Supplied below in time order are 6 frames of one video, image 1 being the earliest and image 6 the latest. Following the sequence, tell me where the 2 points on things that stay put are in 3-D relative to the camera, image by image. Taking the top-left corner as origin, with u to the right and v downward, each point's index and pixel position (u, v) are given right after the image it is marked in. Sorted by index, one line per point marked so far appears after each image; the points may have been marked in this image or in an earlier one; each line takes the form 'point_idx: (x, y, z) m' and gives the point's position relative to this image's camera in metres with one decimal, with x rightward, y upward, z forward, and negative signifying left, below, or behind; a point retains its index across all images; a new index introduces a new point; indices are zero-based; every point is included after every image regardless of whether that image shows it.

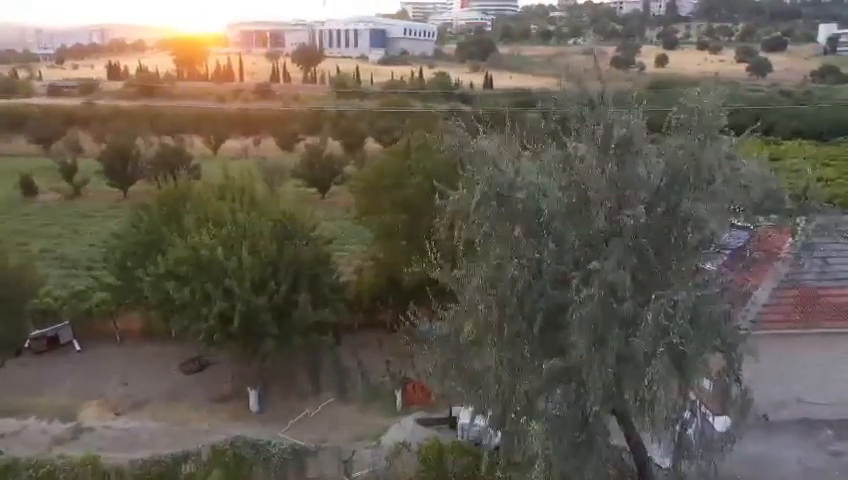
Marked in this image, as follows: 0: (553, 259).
0: (+1.6, -0.2, +9.3) m
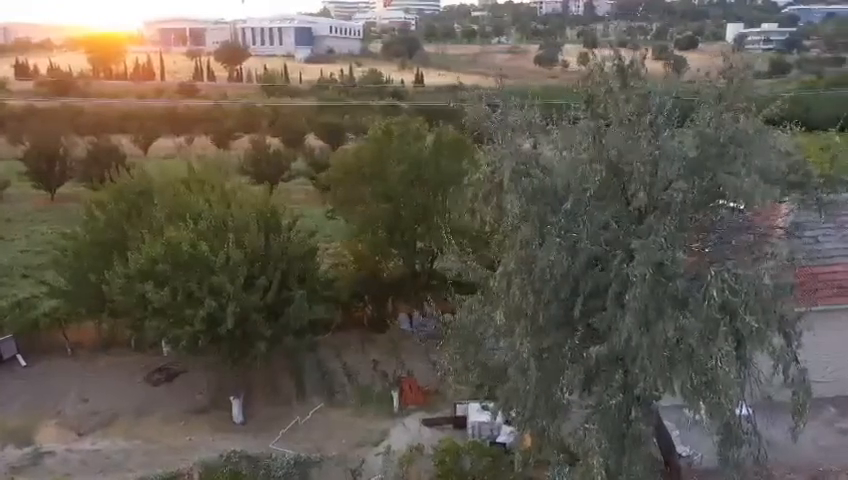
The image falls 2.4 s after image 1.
0: (+1.9, 0.0, +8.7) m
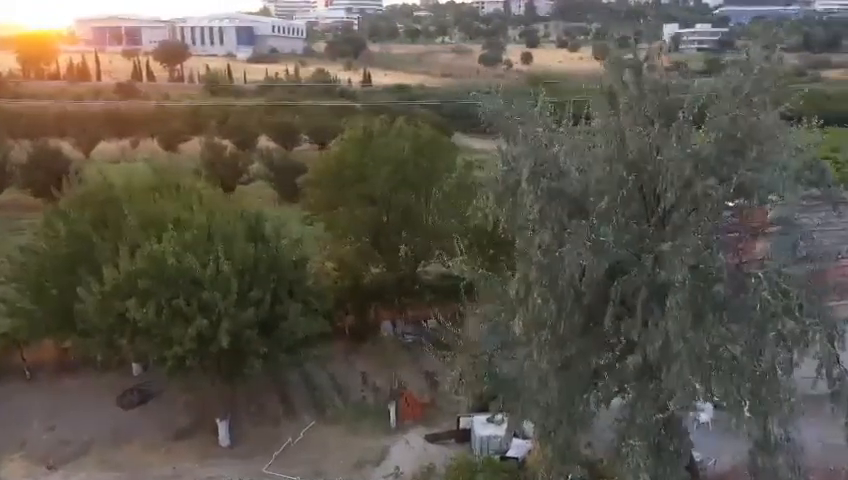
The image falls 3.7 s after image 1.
0: (+2.1, 0.0, +8.2) m
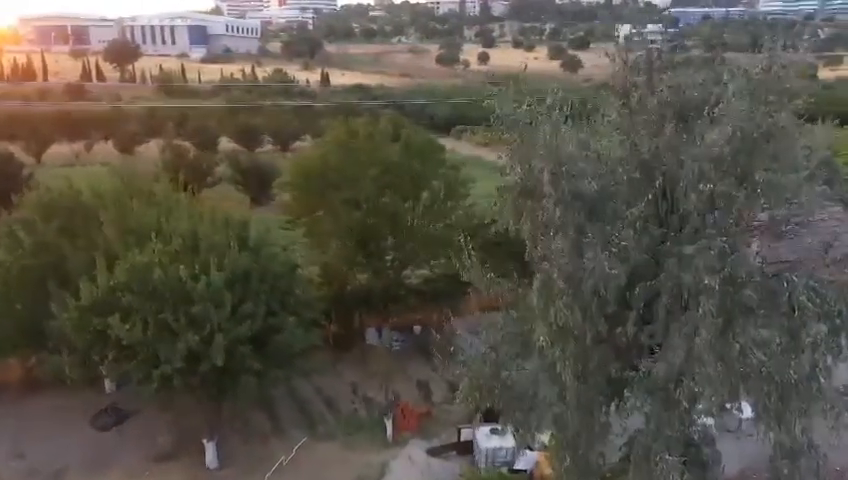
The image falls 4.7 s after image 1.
0: (+2.2, -0.1, +7.9) m
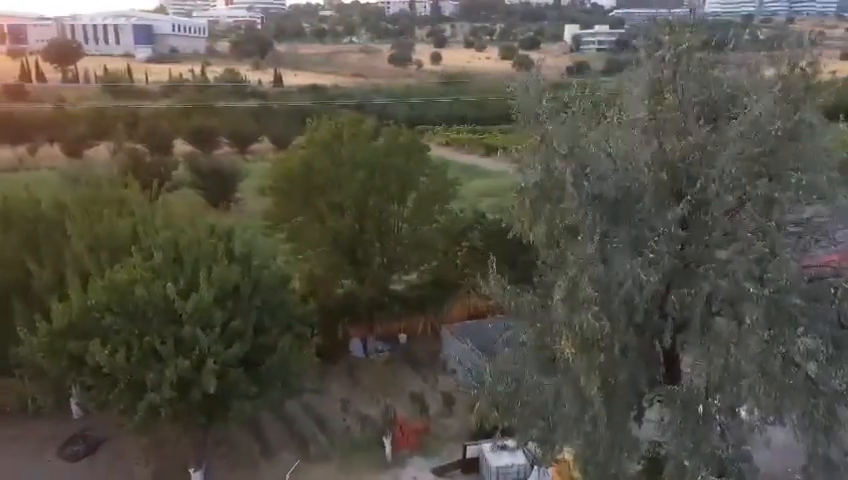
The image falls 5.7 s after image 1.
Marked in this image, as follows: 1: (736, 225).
0: (+2.4, -0.1, +7.4) m
1: (+3.1, +0.1, +7.4) m
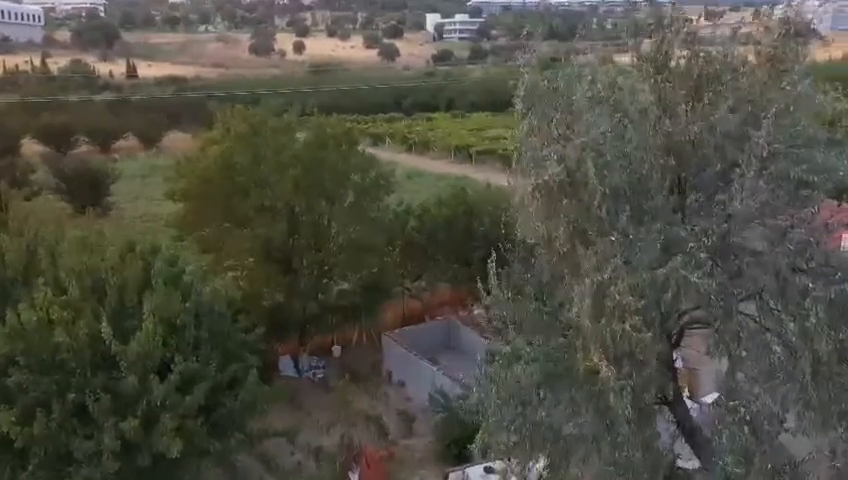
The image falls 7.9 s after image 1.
0: (+2.4, 0.0, +6.5) m
1: (+3.0, +0.2, +6.7) m
